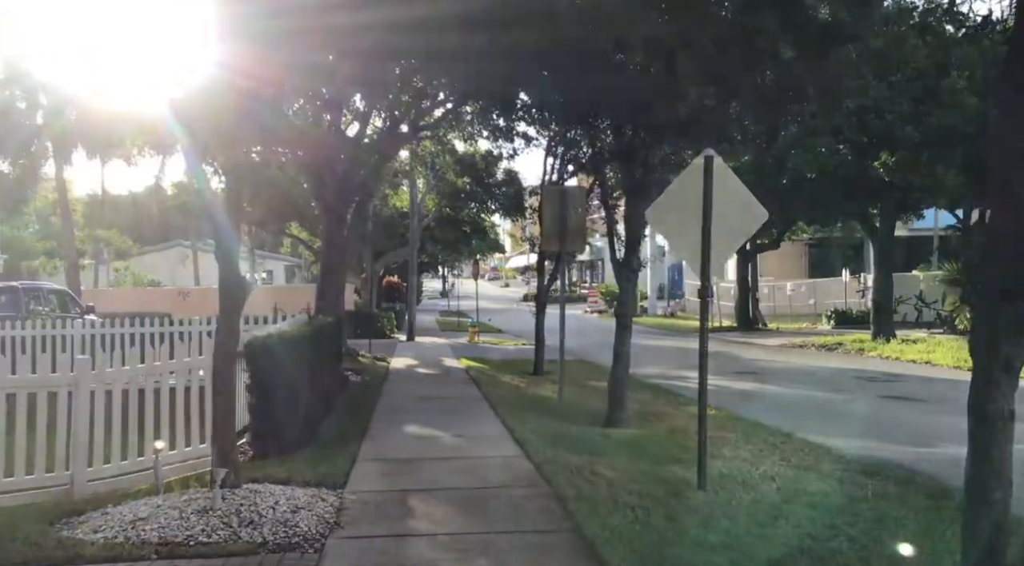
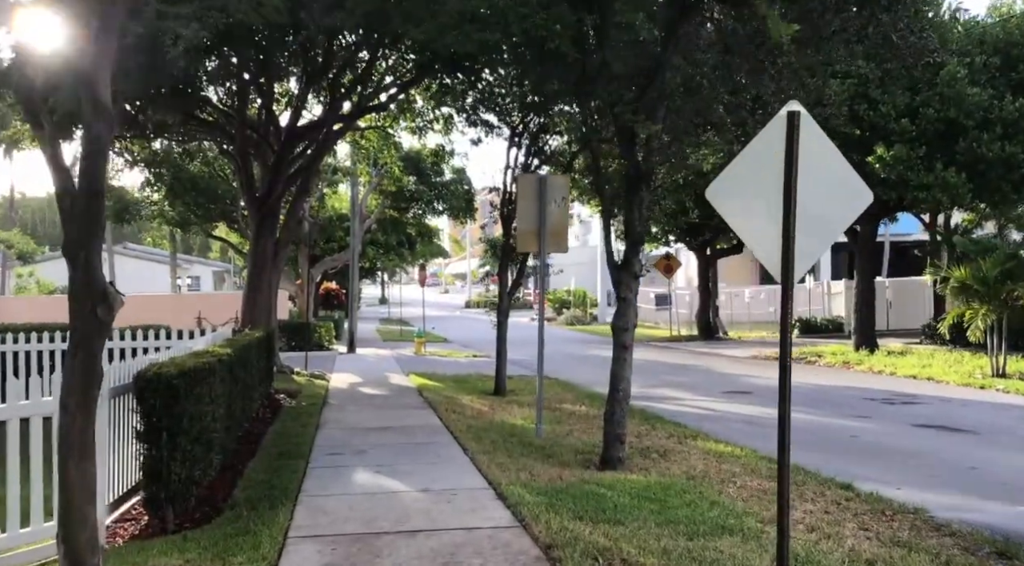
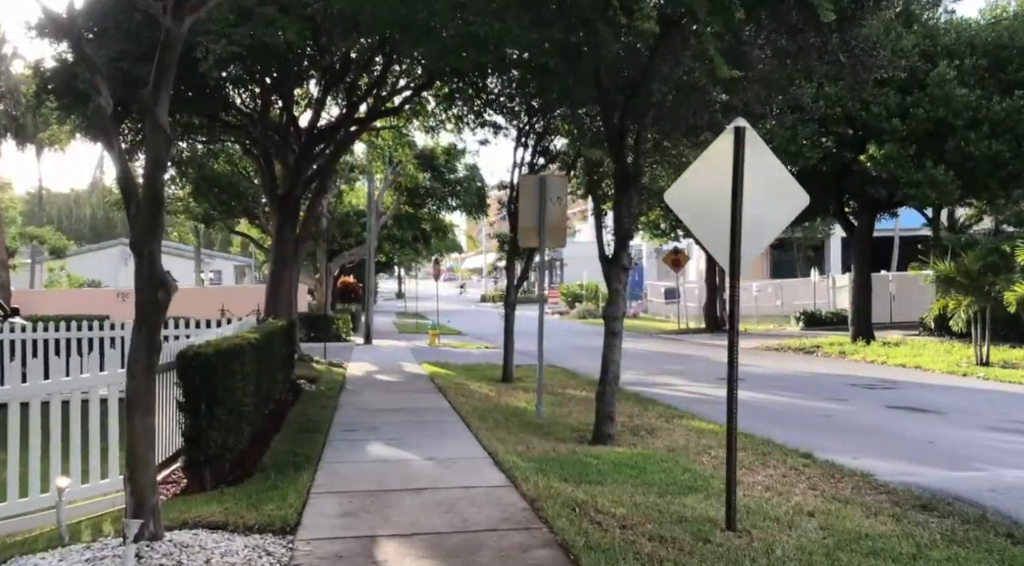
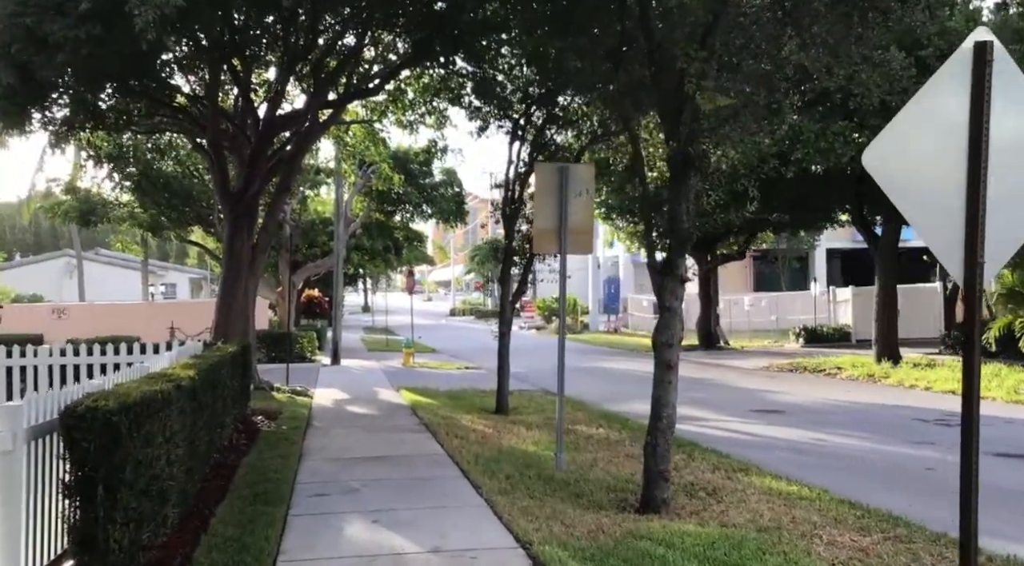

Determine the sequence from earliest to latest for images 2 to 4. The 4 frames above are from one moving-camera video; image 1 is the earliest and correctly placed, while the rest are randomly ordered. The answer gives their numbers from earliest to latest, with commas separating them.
3, 2, 4
